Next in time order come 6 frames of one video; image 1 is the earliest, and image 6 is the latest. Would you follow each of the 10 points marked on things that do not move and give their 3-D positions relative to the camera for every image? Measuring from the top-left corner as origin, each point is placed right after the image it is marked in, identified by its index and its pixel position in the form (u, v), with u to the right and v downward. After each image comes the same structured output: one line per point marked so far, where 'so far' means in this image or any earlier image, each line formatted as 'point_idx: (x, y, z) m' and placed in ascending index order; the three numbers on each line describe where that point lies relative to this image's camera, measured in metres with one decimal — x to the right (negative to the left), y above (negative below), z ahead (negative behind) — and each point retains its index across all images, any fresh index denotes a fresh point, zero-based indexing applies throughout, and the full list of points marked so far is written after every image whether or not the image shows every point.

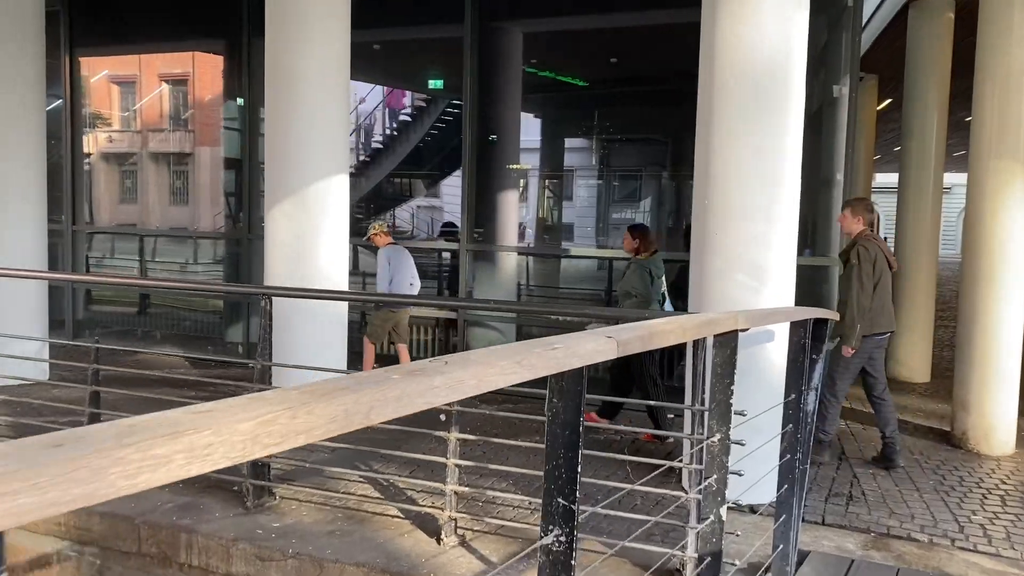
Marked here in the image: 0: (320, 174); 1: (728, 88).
0: (-1.2, +0.7, +5.5) m
1: (+1.1, +1.0, +4.4) m
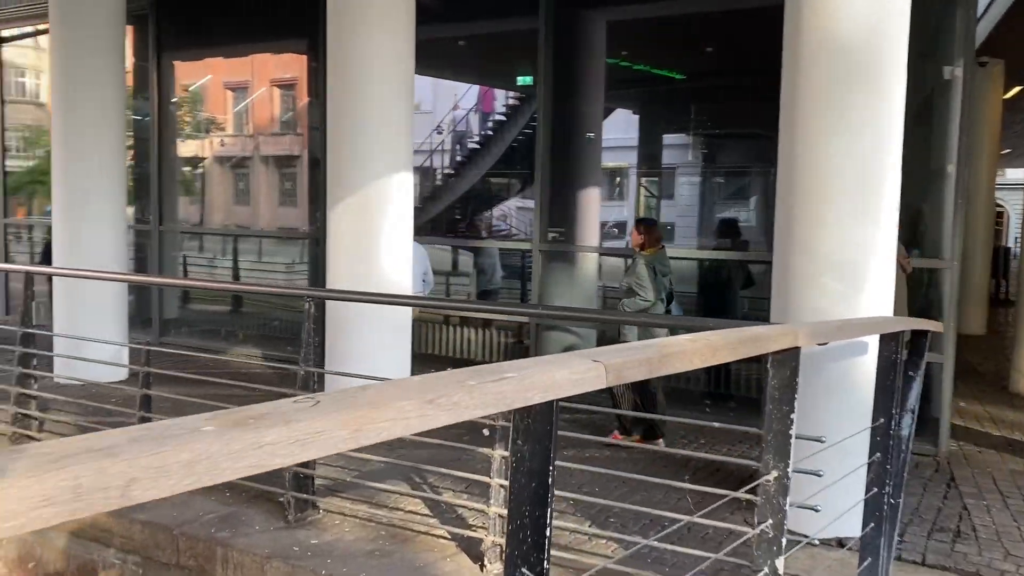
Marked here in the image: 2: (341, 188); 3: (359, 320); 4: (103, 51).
0: (-0.8, +0.7, +5.3) m
1: (+1.4, +1.0, +4.0) m
2: (-1.0, +0.6, +5.3) m
3: (-0.9, -0.2, +5.3) m
4: (-3.1, +1.8, +6.7) m
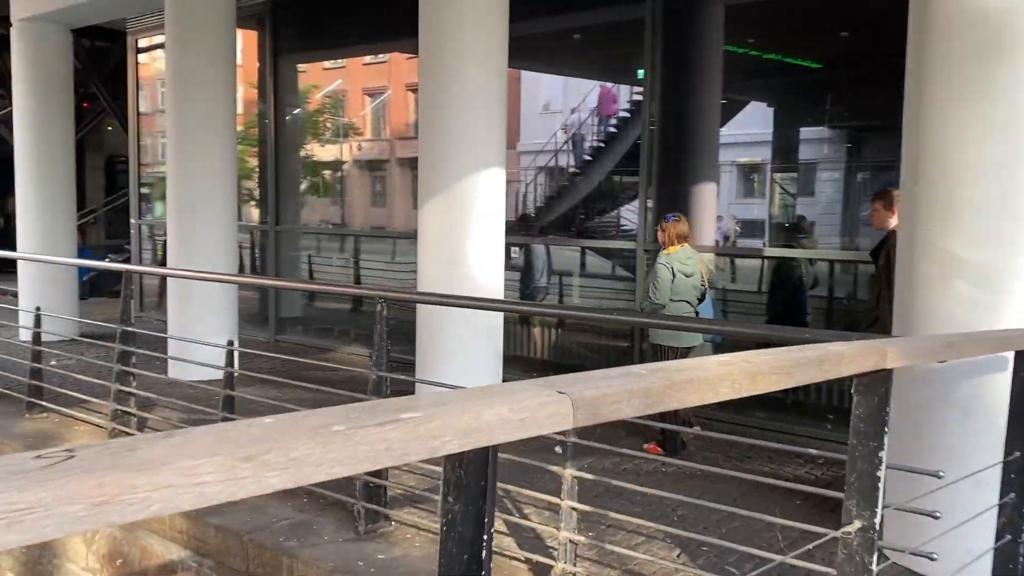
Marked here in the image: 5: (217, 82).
0: (-0.2, +0.7, +5.1) m
1: (+1.7, +1.0, +3.4) m
2: (-0.5, +0.6, +5.1) m
3: (-0.4, -0.2, +5.1) m
4: (-2.3, +1.8, +6.8) m
5: (-2.3, +1.6, +6.9) m
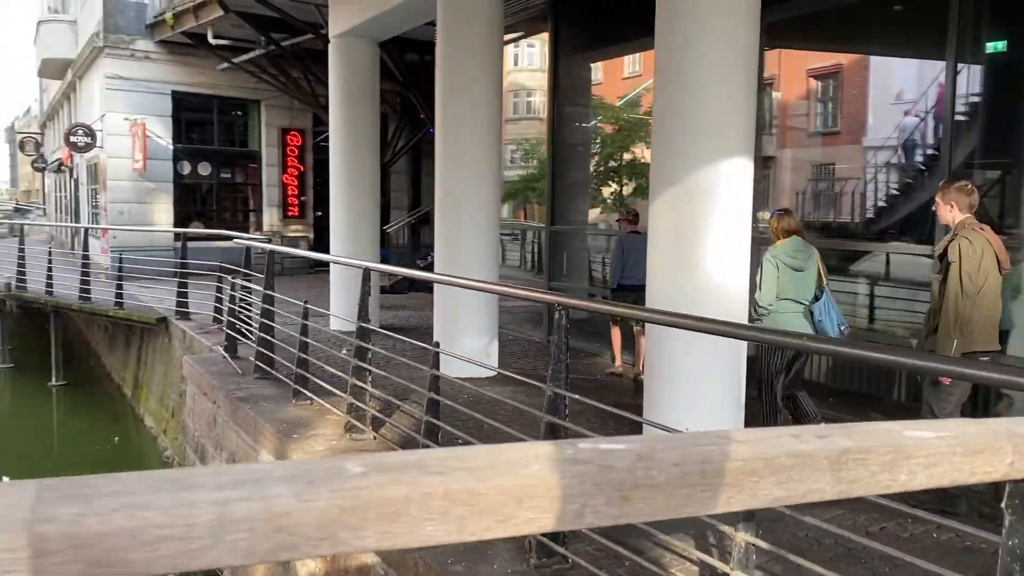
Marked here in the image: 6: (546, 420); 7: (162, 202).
0: (+1.0, +0.6, +4.4) m
1: (+2.2, +0.9, +2.2) m
2: (+0.8, +0.5, +4.6) m
3: (+0.9, -0.2, +4.5) m
4: (-0.2, +1.8, +6.8) m
5: (-0.2, +1.6, +6.9) m
6: (+0.1, -0.5, +3.4) m
7: (-6.2, +1.5, +15.7) m
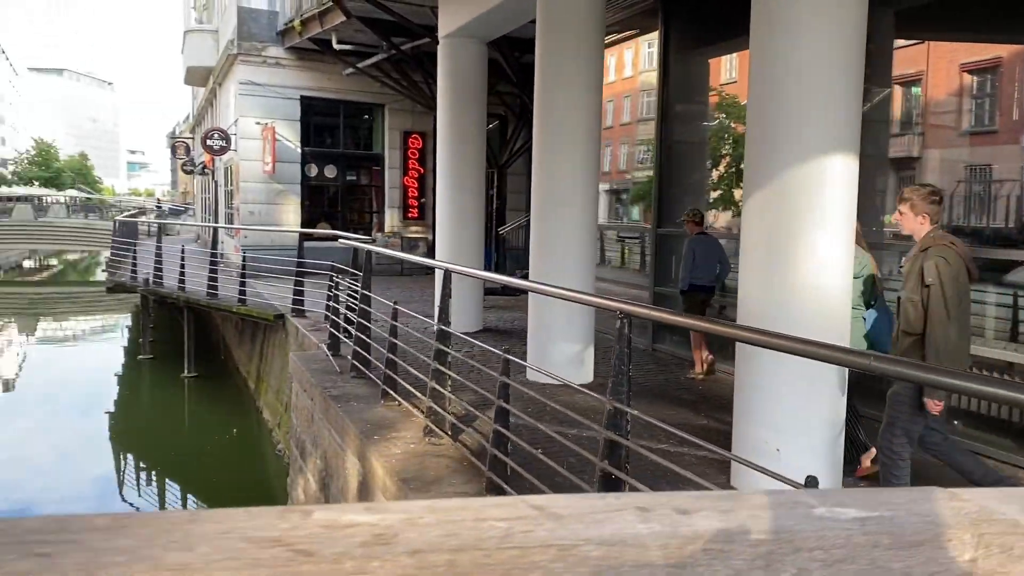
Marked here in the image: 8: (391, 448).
0: (+1.4, +0.6, +4.1) m
1: (+2.2, +0.8, +1.7) m
2: (+1.2, +0.5, +4.2) m
3: (+1.2, -0.3, +4.2) m
4: (+0.5, +1.8, +6.6) m
5: (+0.5, +1.6, +6.7) m
6: (+0.3, -0.5, +3.2) m
7: (-4.1, +1.6, +16.3) m
8: (-0.7, -0.9, +5.1) m
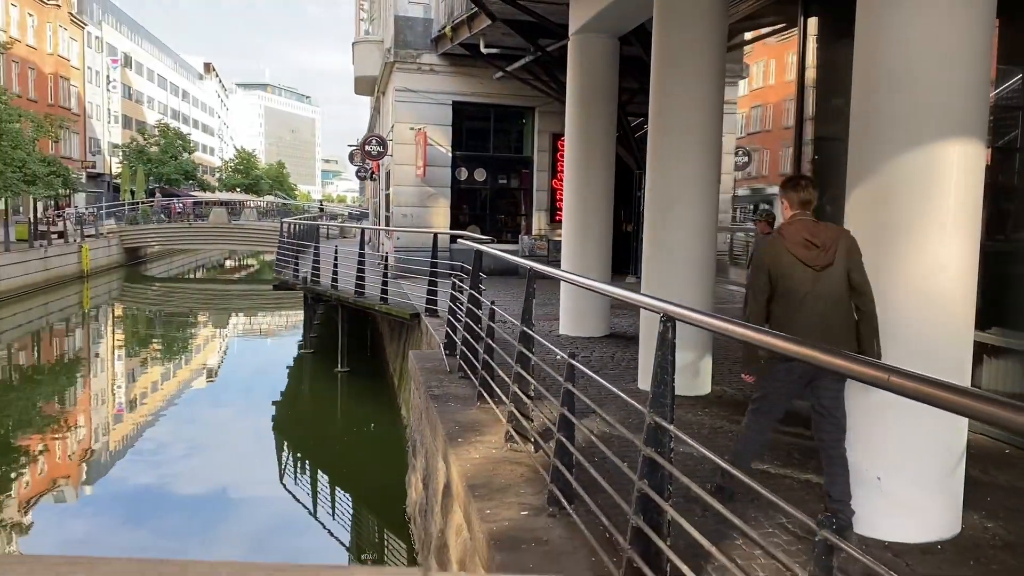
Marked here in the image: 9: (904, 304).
0: (+1.6, +0.6, +3.5) m
1: (+2.0, +0.8, +1.0) m
2: (+1.5, +0.5, +3.7) m
3: (+1.5, -0.3, +3.7) m
4: (+1.3, +1.7, +6.2) m
5: (+1.3, +1.5, +6.3) m
6: (+0.4, -0.5, +2.9) m
7: (-1.3, +1.5, +16.6) m
8: (-0.2, -0.9, +4.9) m
9: (+1.6, 0.0, +3.5) m
